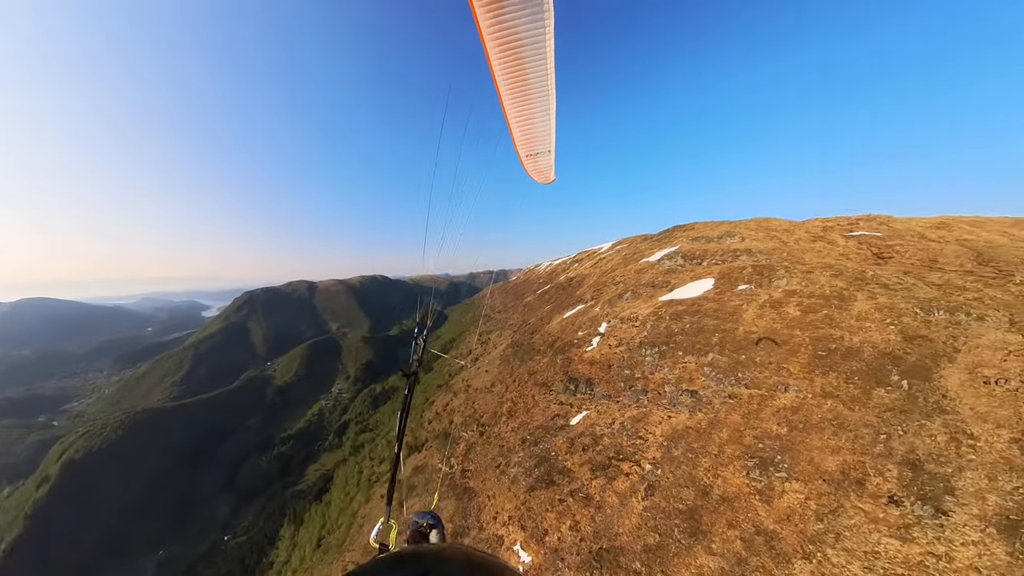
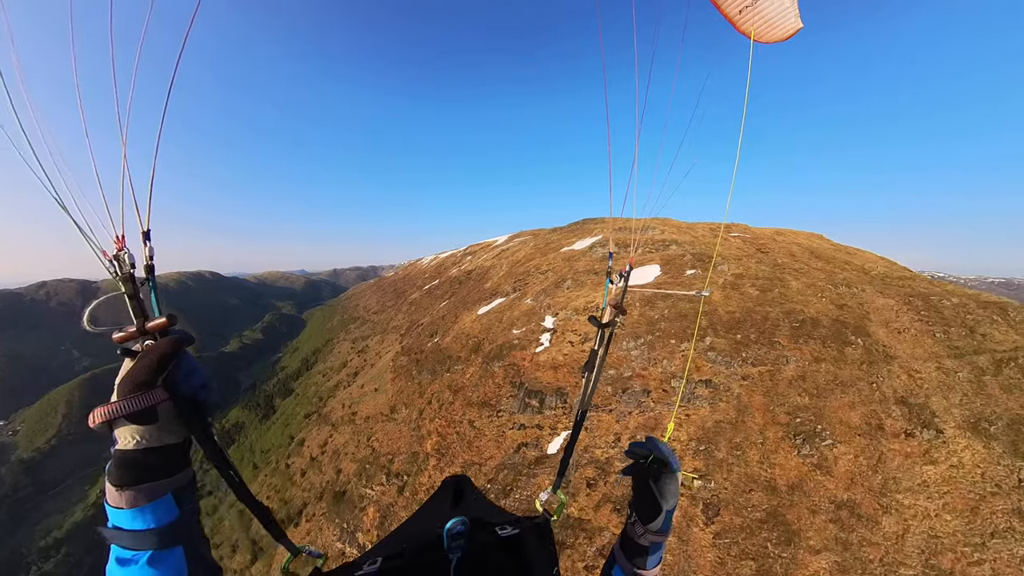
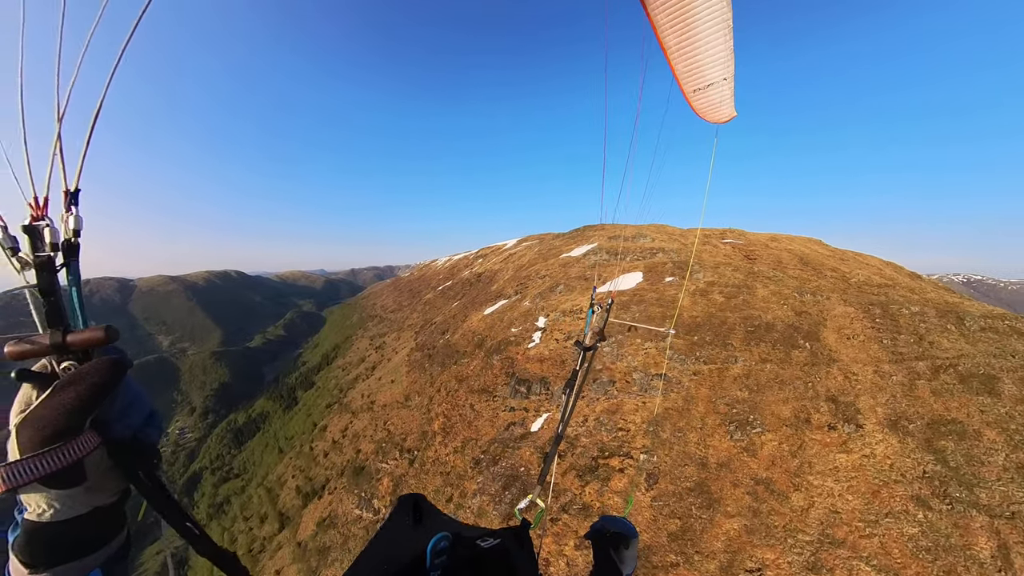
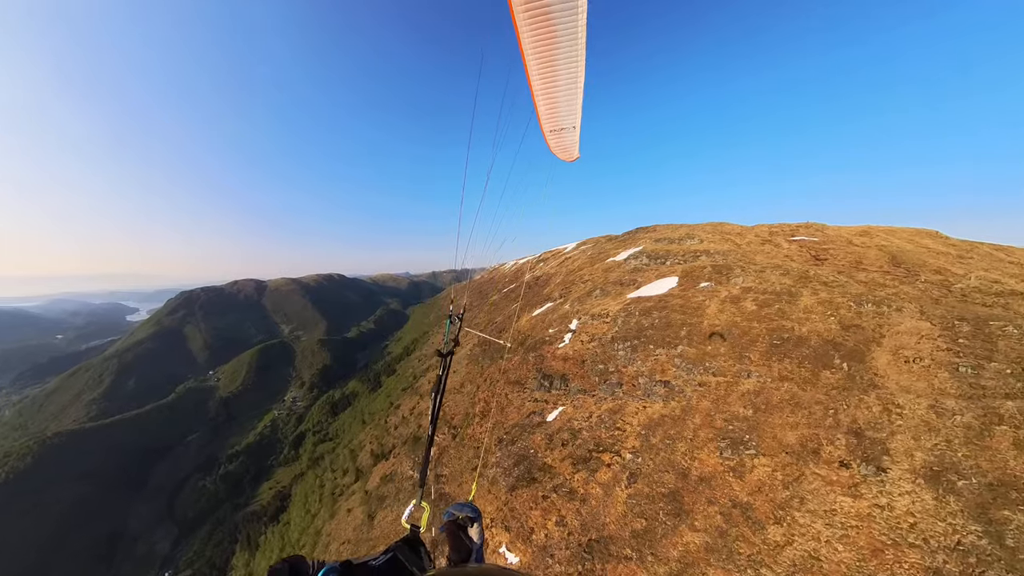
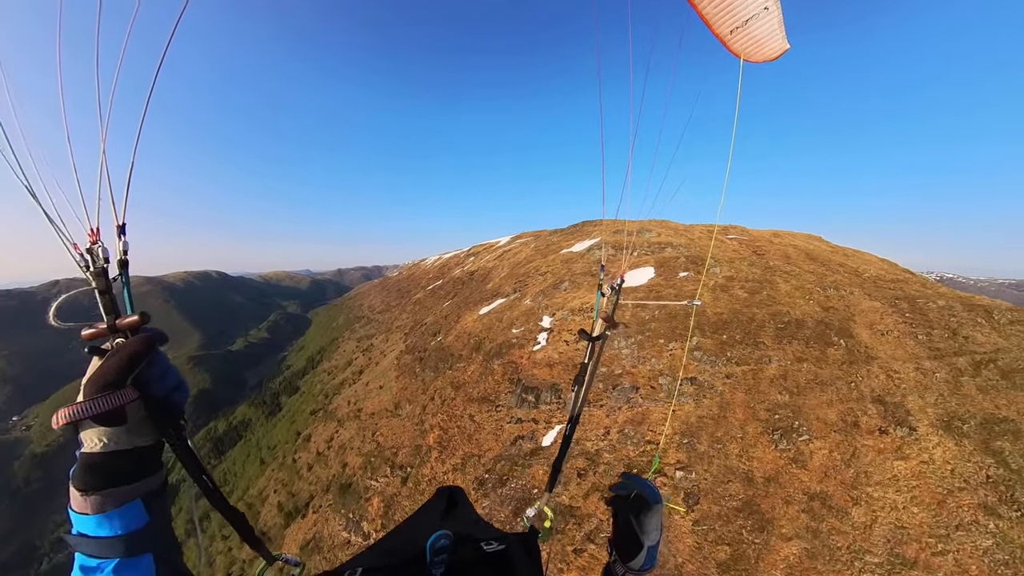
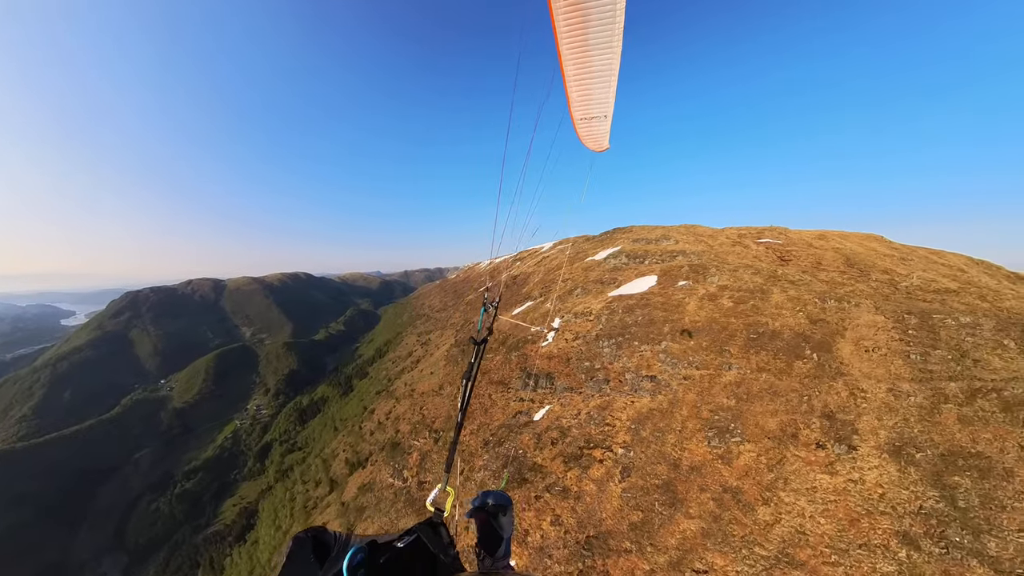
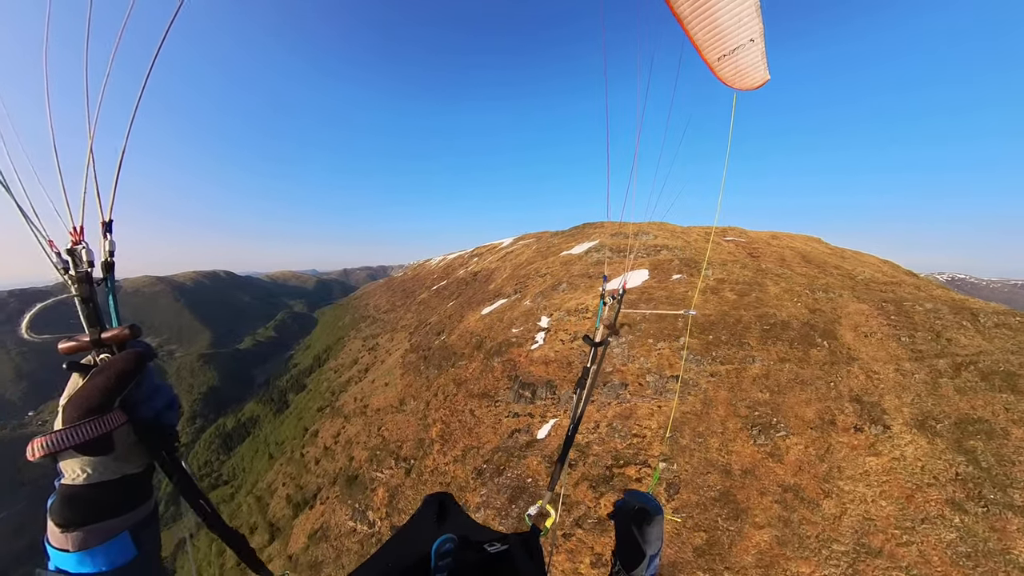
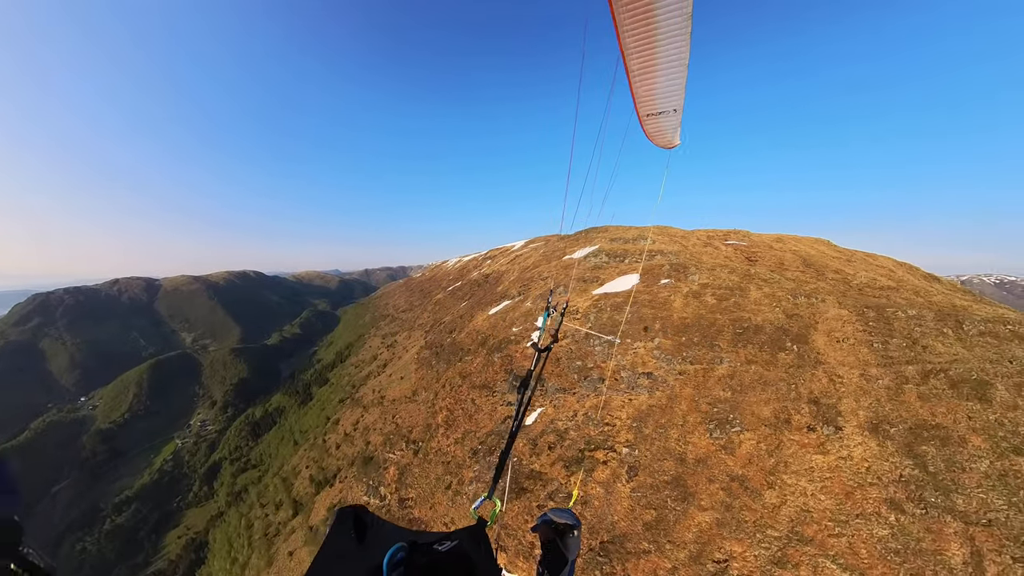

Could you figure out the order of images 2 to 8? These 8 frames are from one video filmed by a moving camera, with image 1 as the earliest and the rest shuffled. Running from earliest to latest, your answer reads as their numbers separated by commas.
4, 6, 8, 3, 7, 5, 2
